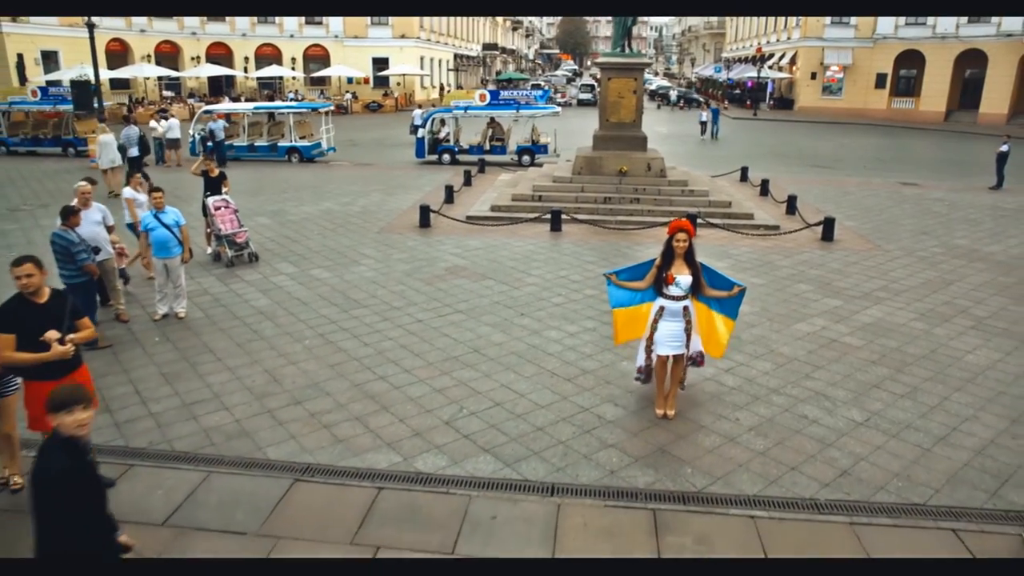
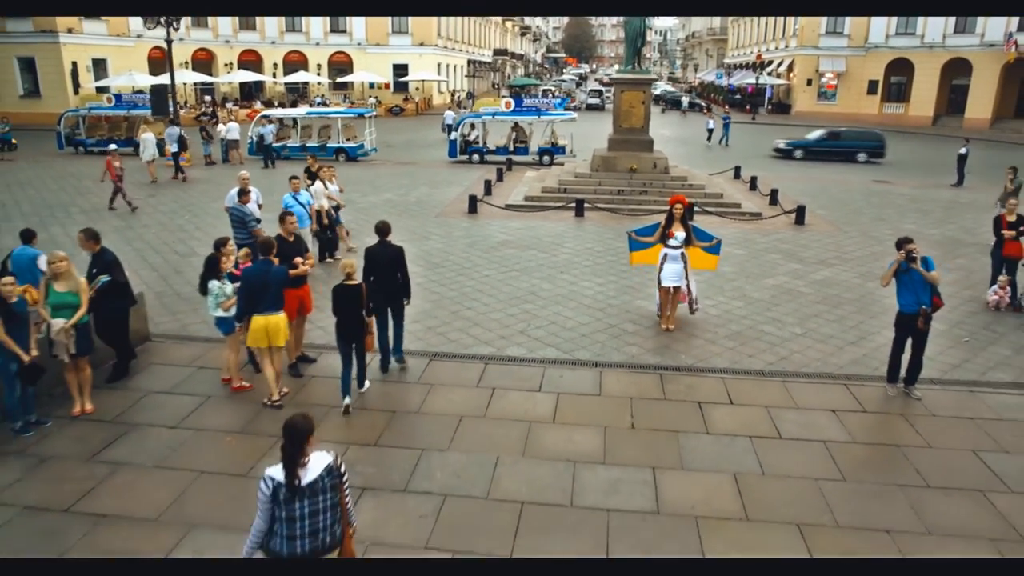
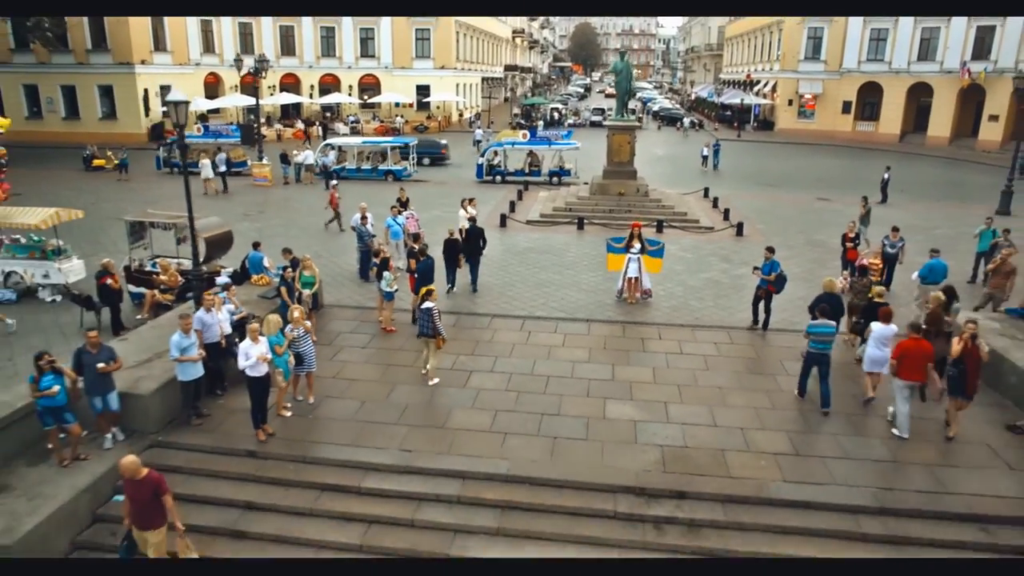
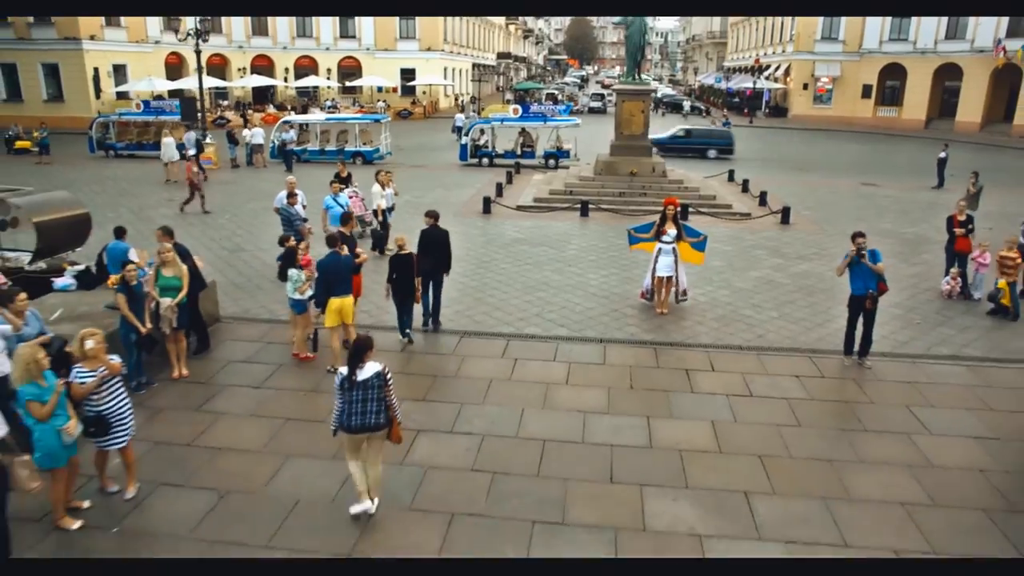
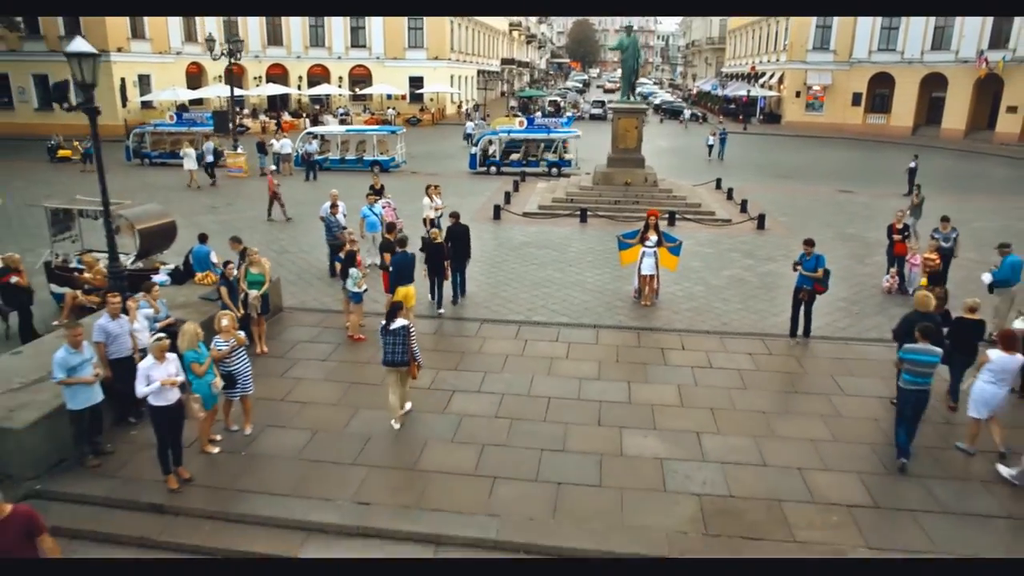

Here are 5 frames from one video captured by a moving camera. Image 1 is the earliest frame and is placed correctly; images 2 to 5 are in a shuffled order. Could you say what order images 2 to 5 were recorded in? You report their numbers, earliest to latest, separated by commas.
2, 4, 5, 3
